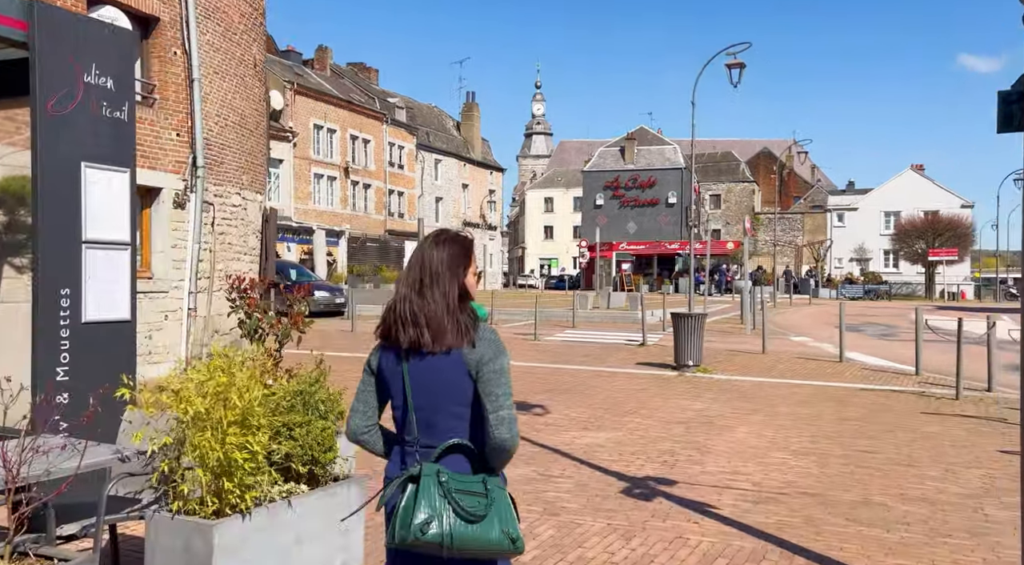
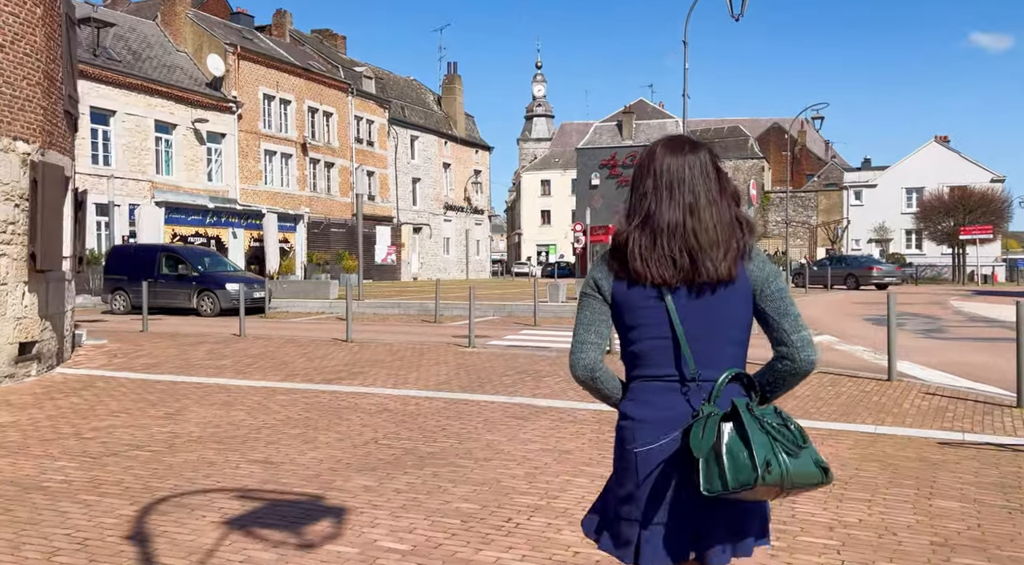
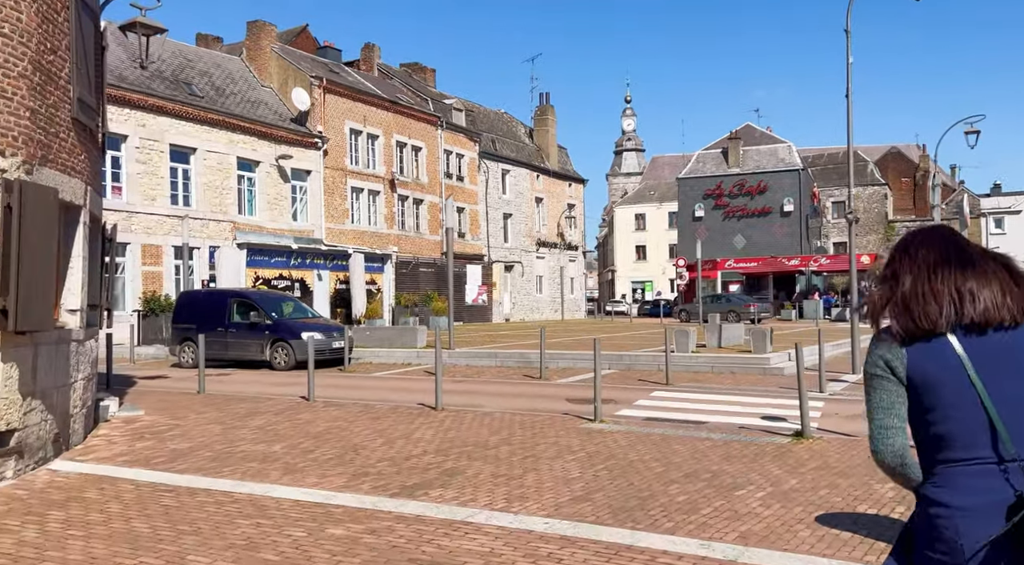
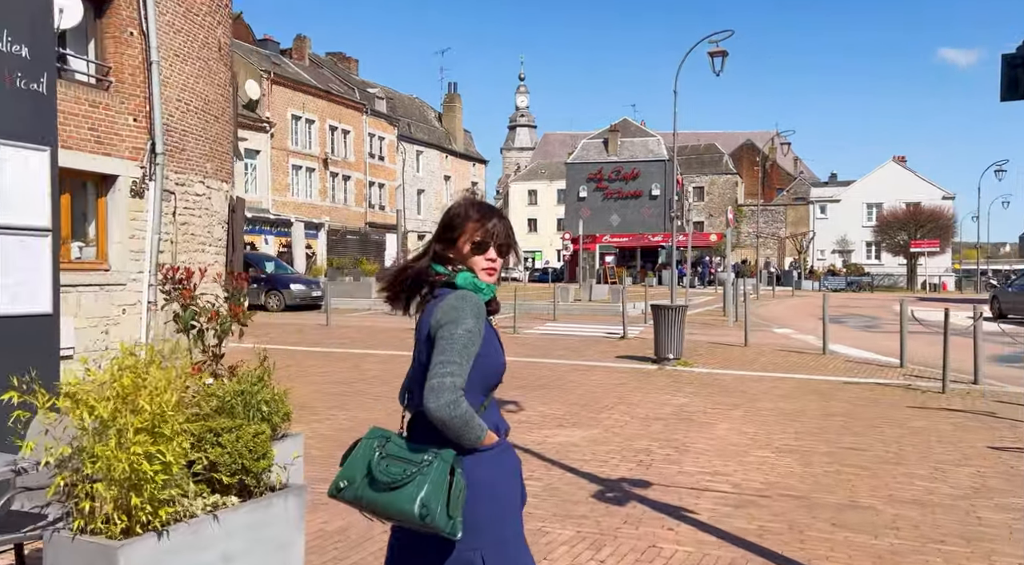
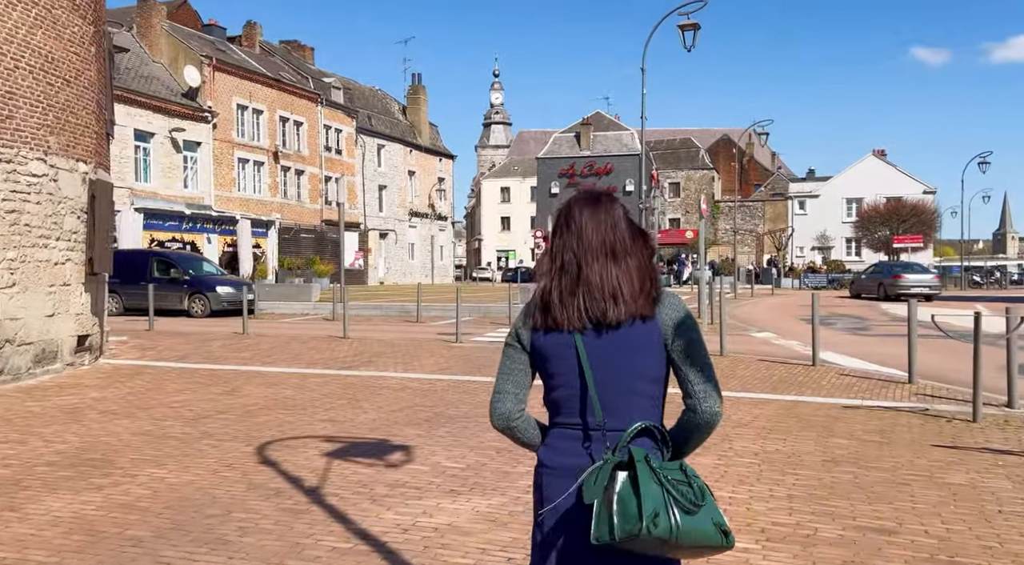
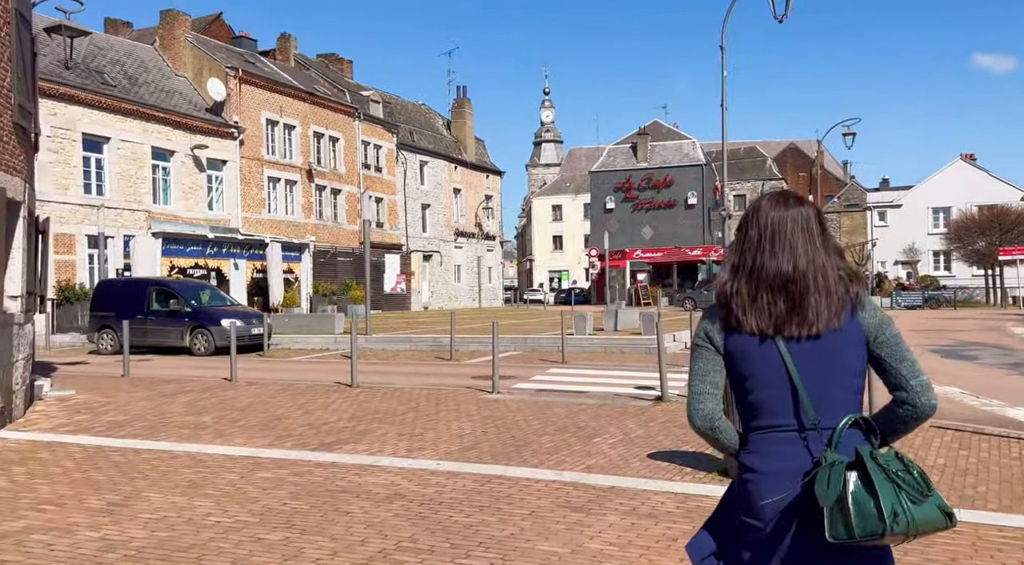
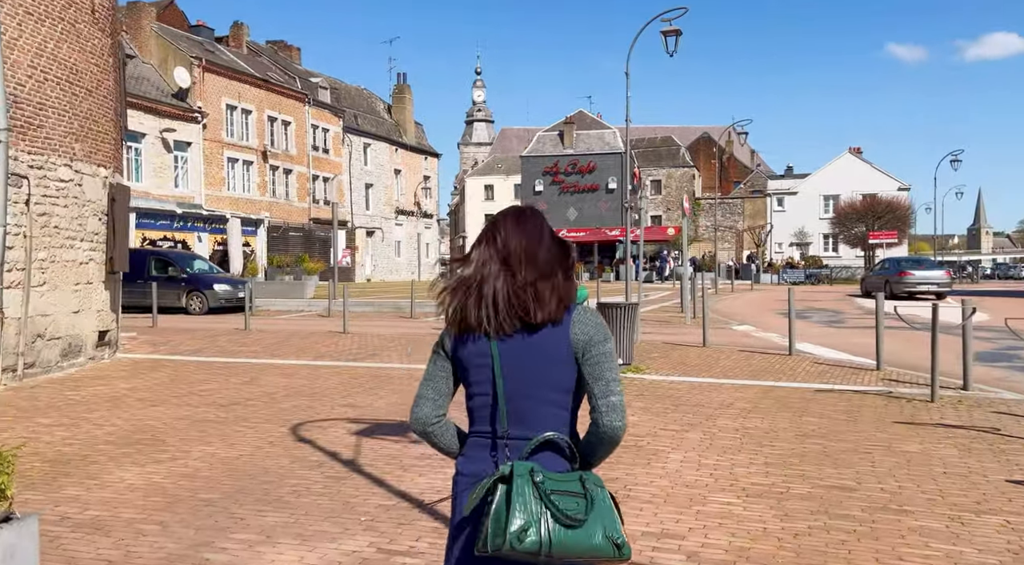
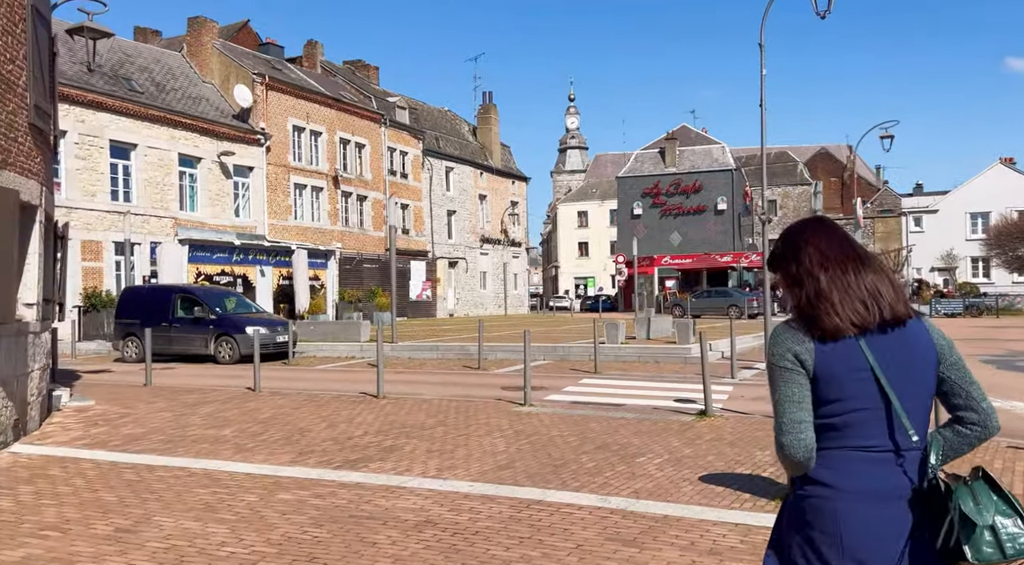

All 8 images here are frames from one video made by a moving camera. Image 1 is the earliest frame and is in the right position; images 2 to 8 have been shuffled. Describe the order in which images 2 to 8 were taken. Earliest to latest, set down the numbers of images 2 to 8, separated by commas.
4, 7, 5, 2, 6, 8, 3
